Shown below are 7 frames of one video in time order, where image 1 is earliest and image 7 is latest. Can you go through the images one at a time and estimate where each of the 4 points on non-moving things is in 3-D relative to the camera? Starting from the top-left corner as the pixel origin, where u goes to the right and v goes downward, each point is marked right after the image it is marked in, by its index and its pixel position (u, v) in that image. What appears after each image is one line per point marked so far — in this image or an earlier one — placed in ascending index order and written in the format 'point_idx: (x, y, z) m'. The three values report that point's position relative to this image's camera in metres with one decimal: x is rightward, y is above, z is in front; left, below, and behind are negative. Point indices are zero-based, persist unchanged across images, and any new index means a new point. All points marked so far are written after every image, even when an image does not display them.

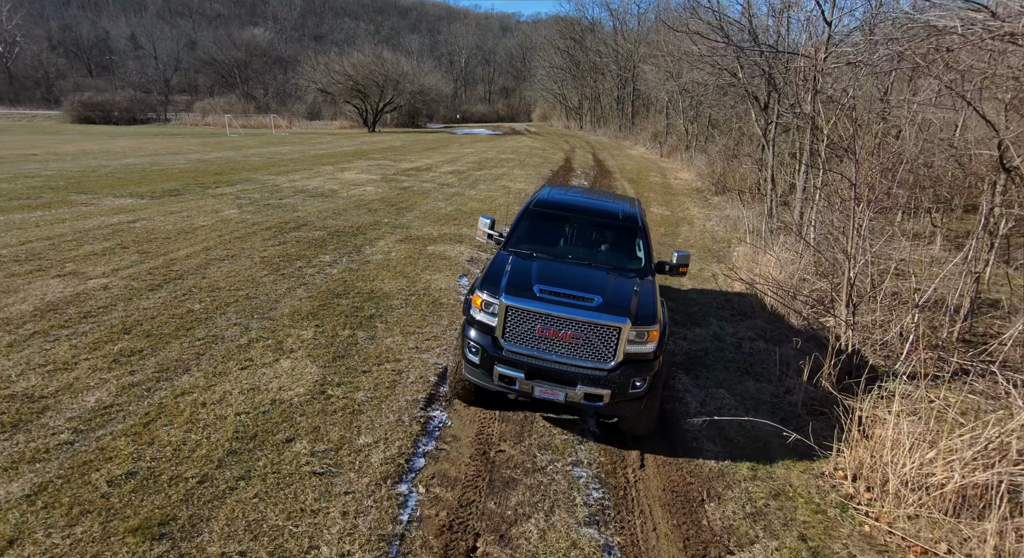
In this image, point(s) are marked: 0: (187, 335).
0: (-2.9, -0.5, +6.3) m
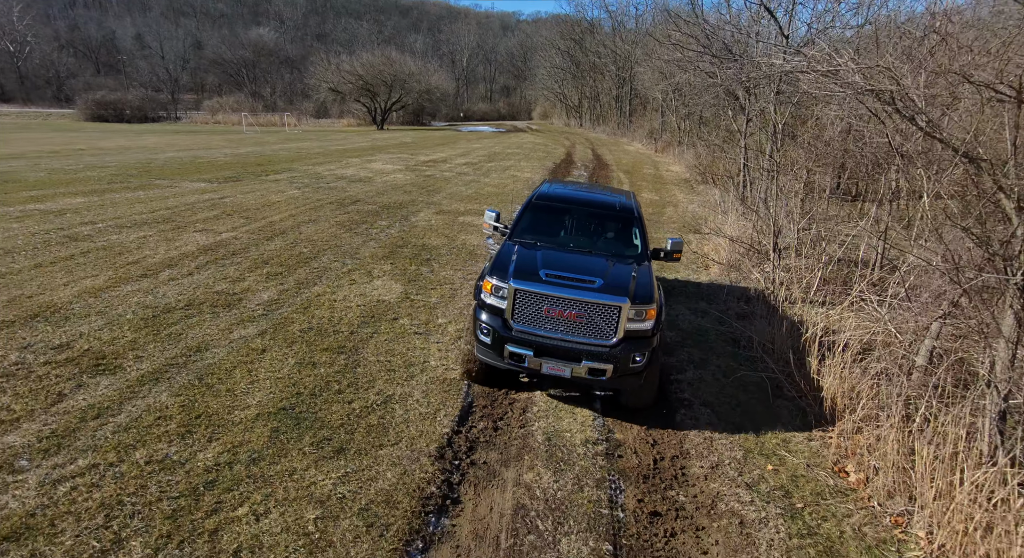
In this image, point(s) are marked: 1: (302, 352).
0: (-2.6, +0.2, +9.2) m
1: (-1.8, -0.6, +6.3) m
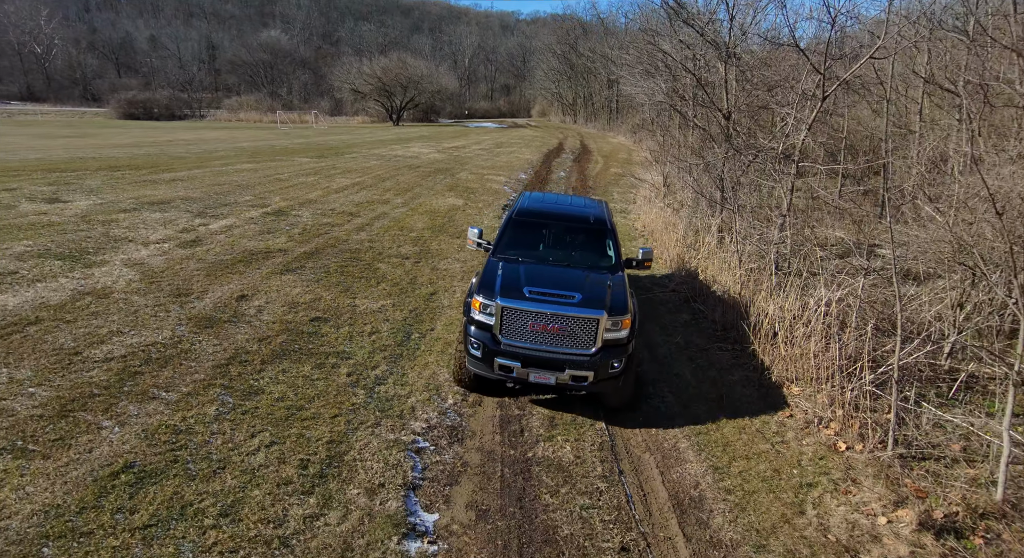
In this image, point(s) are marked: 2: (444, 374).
0: (-2.4, +2.1, +17.5) m
1: (-1.6, +1.3, +14.5) m
2: (-0.6, -0.9, +6.9) m
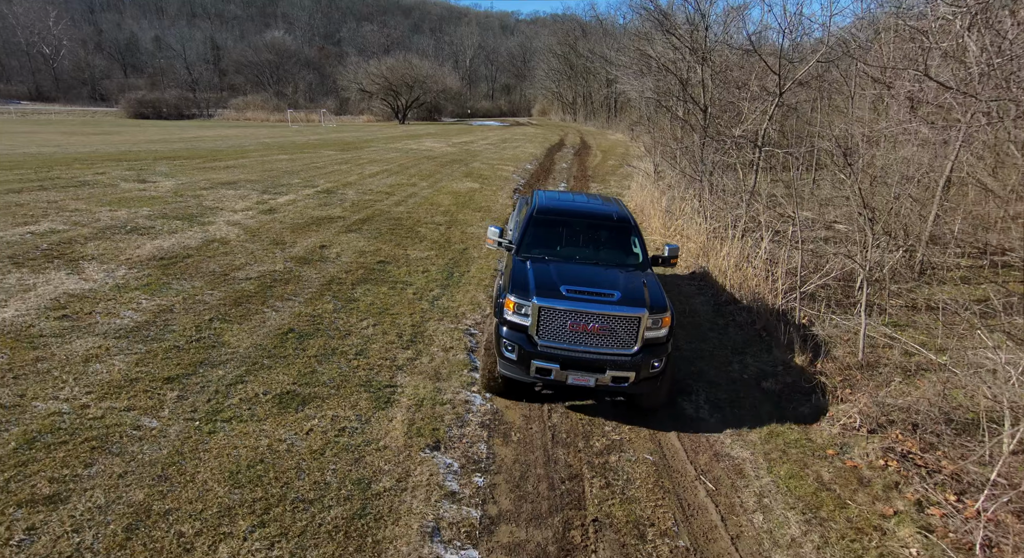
0: (-2.2, +2.8, +20.0) m
1: (-1.4, +2.0, +17.1) m
2: (-0.4, -0.2, +9.4) m
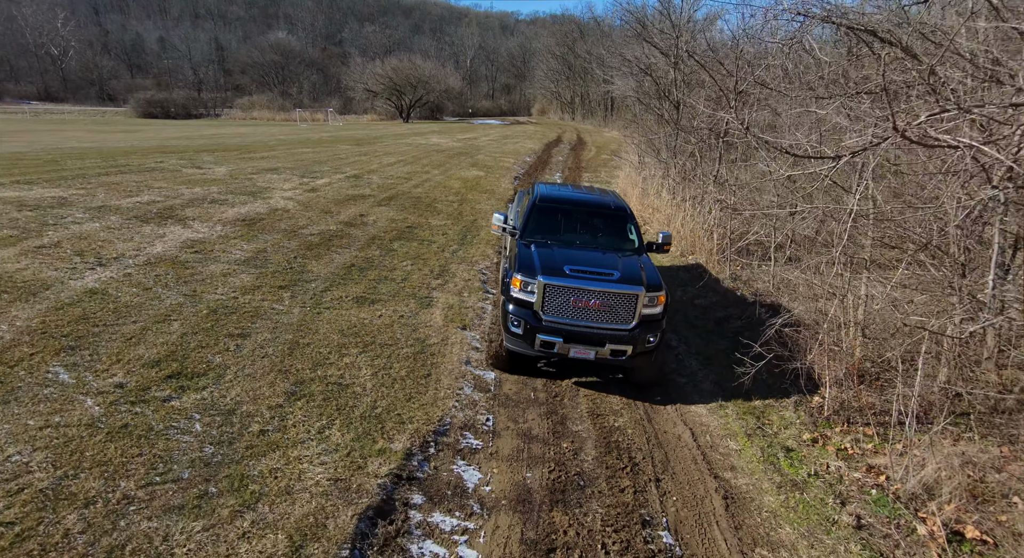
0: (-2.2, +3.5, +22.7) m
1: (-1.4, +2.7, +19.7) m
2: (-0.3, +0.5, +12.1) m
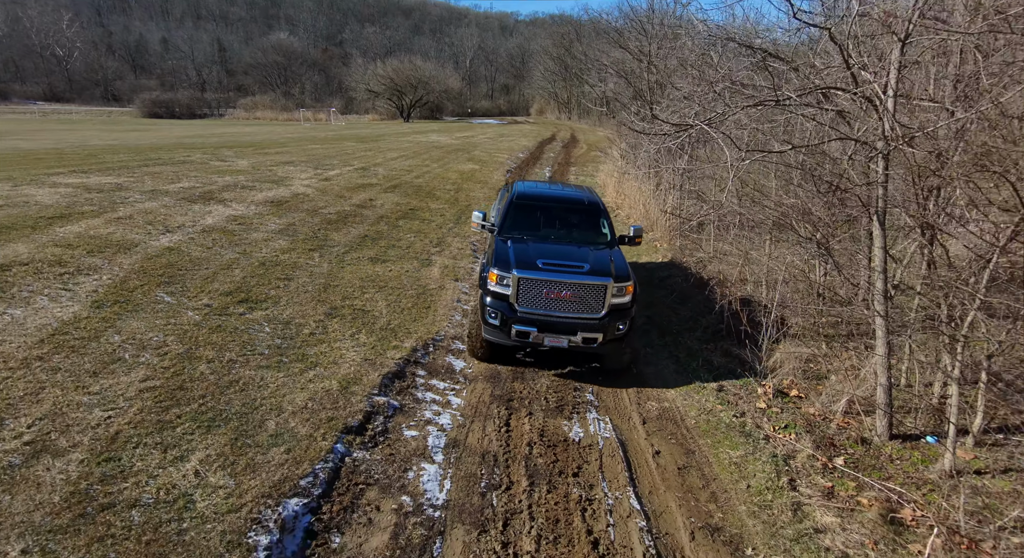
0: (-2.4, +4.0, +24.8) m
1: (-1.6, +3.2, +21.9) m
2: (-0.6, +1.0, +14.2) m
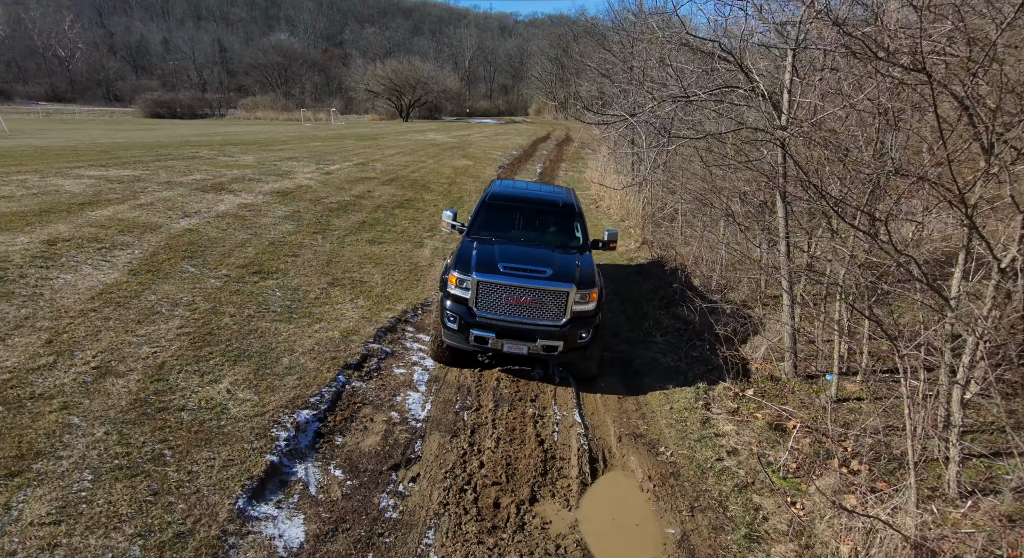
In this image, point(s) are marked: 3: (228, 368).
0: (-2.7, +4.3, +25.9) m
1: (-1.9, +3.5, +23.0) m
2: (-0.8, +1.3, +15.4) m
3: (-2.3, -0.7, +5.9) m
